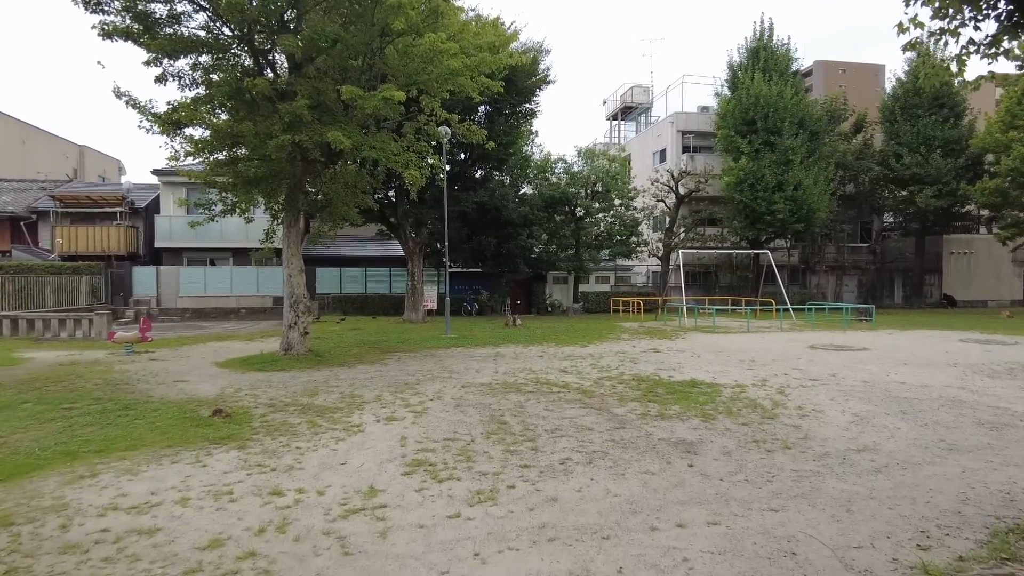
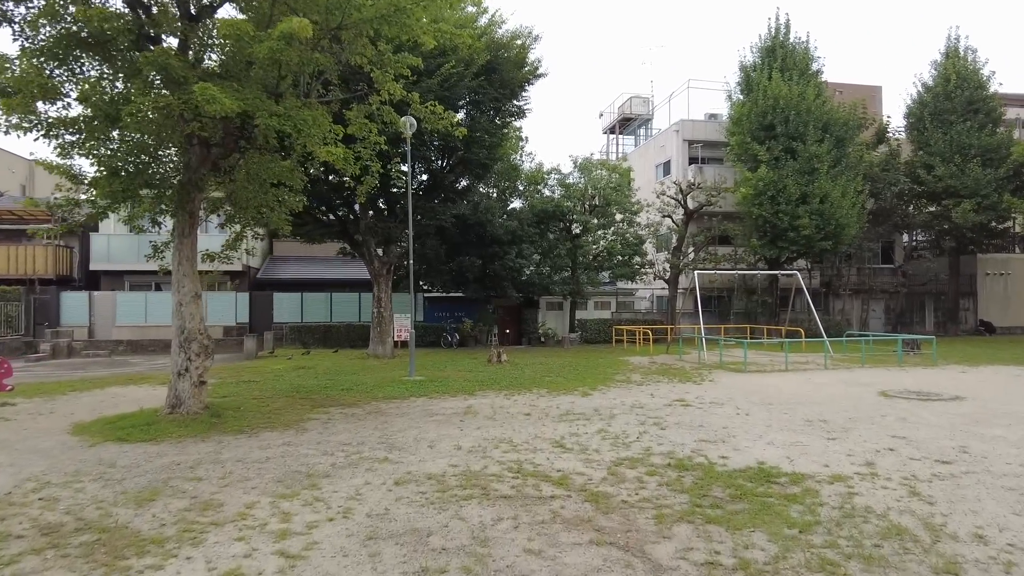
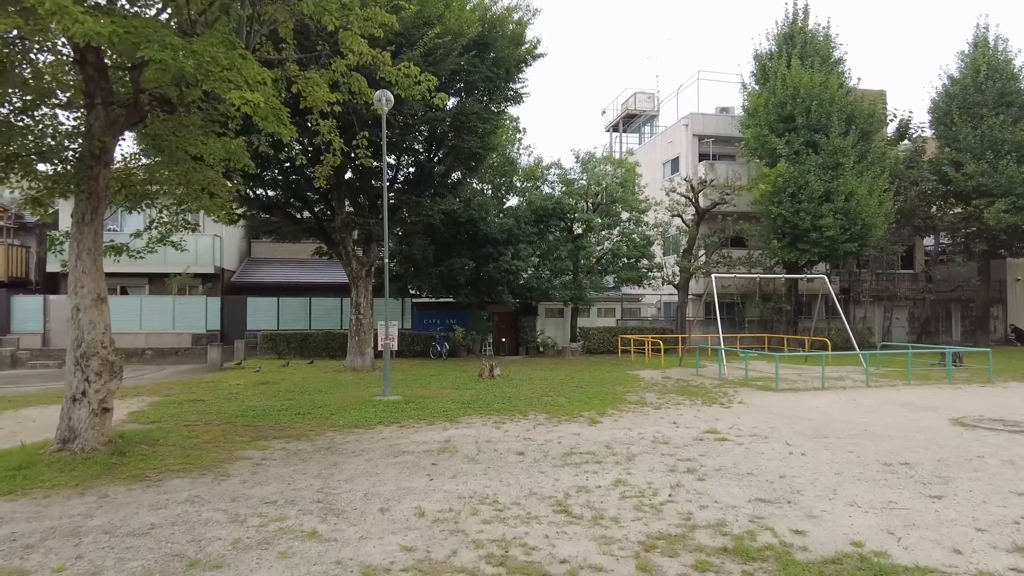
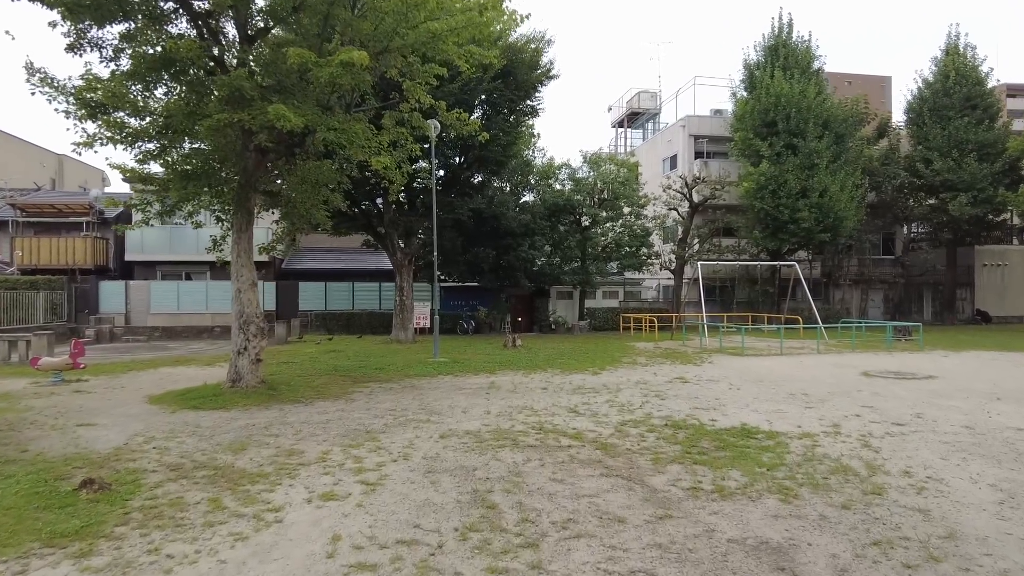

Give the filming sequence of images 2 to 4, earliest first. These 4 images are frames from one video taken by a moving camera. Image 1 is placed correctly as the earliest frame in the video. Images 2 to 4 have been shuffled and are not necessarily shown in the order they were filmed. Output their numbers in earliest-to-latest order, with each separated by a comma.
4, 2, 3
